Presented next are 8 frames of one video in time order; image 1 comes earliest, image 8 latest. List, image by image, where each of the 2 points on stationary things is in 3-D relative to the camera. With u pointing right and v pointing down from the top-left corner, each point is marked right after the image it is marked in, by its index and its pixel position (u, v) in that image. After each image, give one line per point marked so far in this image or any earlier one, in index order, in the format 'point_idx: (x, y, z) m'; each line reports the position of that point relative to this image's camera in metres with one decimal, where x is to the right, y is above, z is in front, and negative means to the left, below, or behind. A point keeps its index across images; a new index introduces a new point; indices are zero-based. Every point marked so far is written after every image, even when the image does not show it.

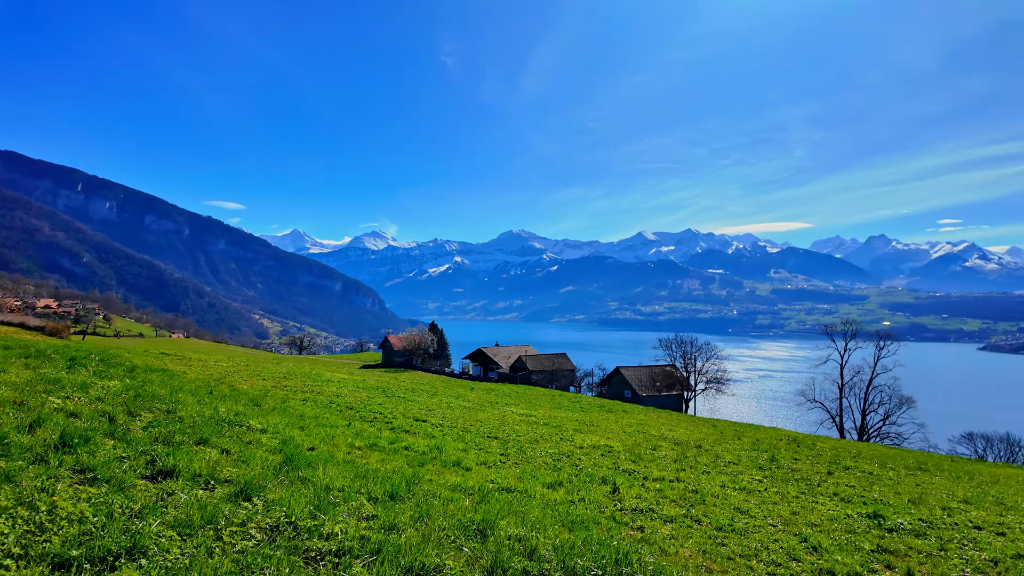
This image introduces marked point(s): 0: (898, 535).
0: (+9.3, -5.9, +14.4) m
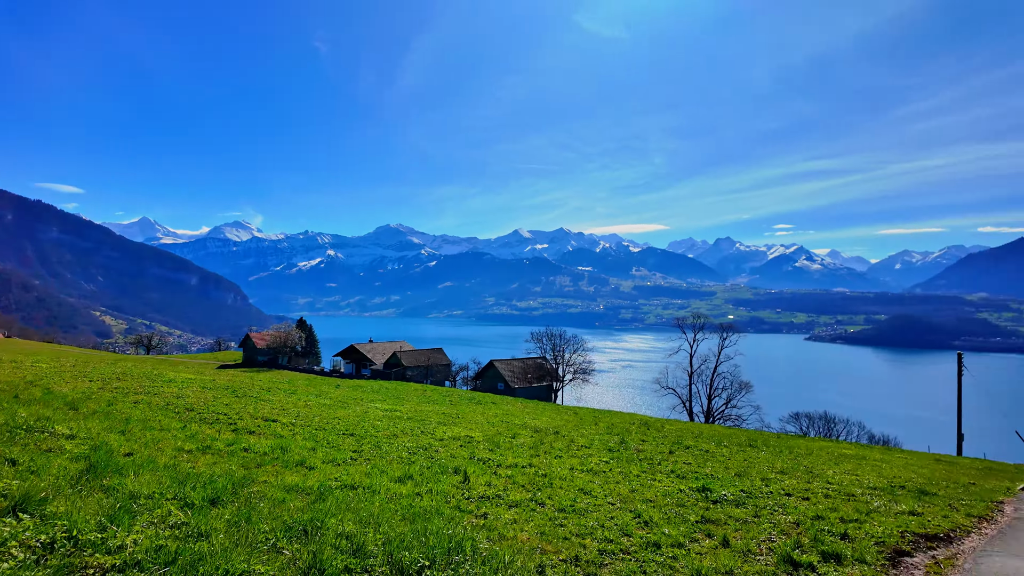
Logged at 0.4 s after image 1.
0: (+5.4, -5.7, +15.7) m
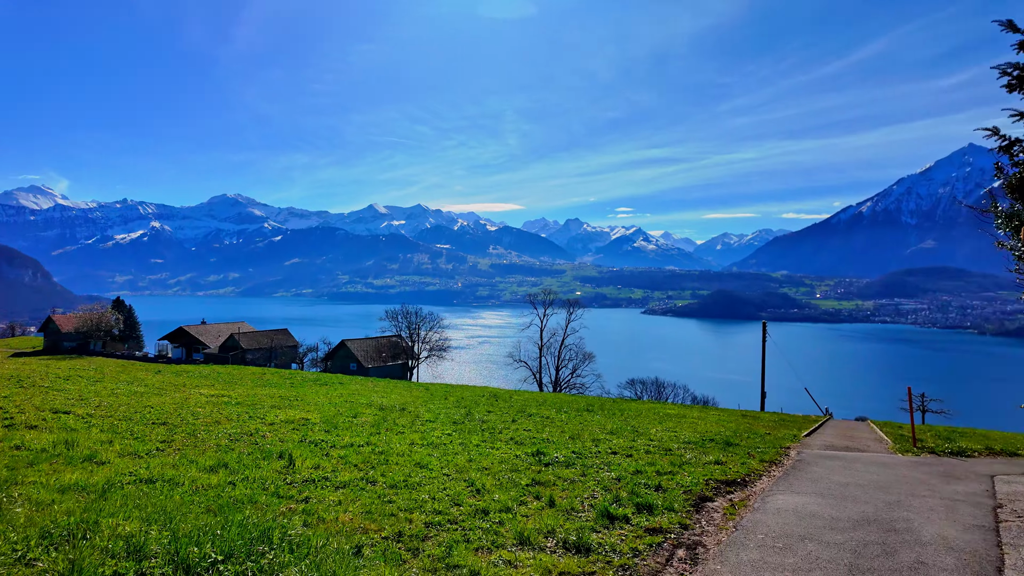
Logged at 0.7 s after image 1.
0: (+1.1, -4.9, +16.2) m
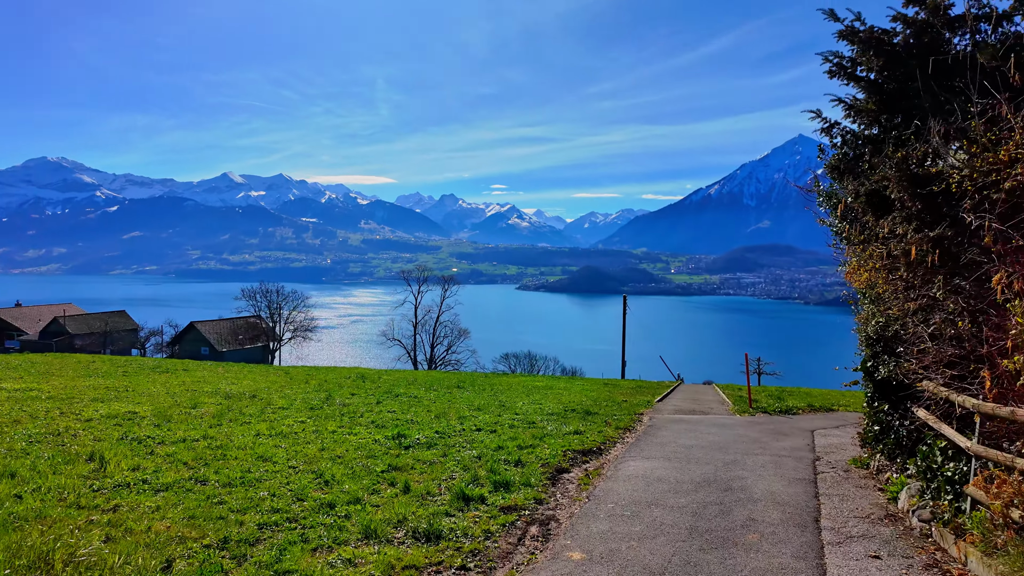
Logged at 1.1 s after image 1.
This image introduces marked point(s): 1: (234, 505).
0: (-2.7, -4.2, +15.5) m
1: (-5.0, -3.9, +10.8) m
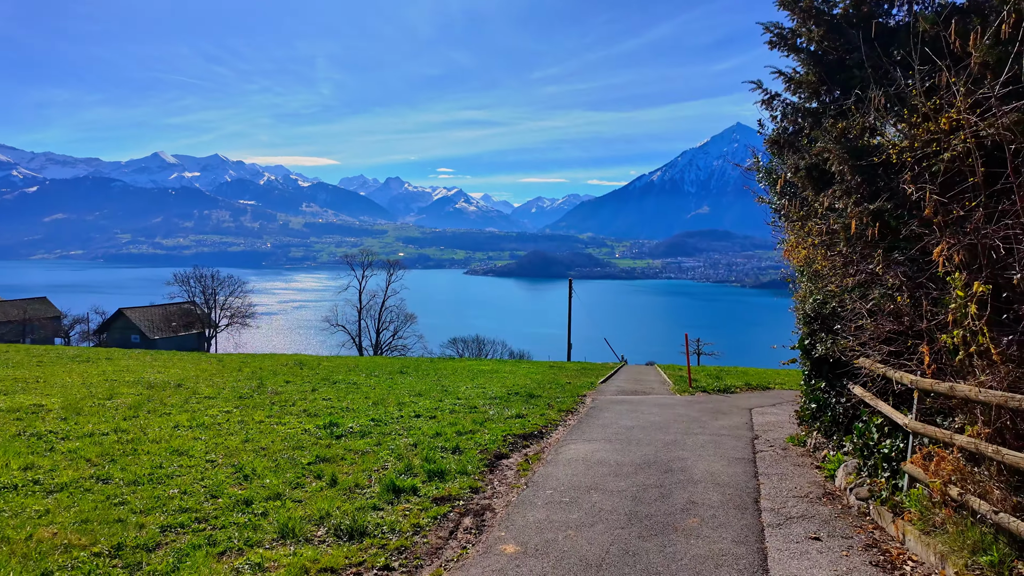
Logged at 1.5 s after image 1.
0: (-4.2, -3.7, +14.7) m
1: (-6.1, -3.5, +9.7) m
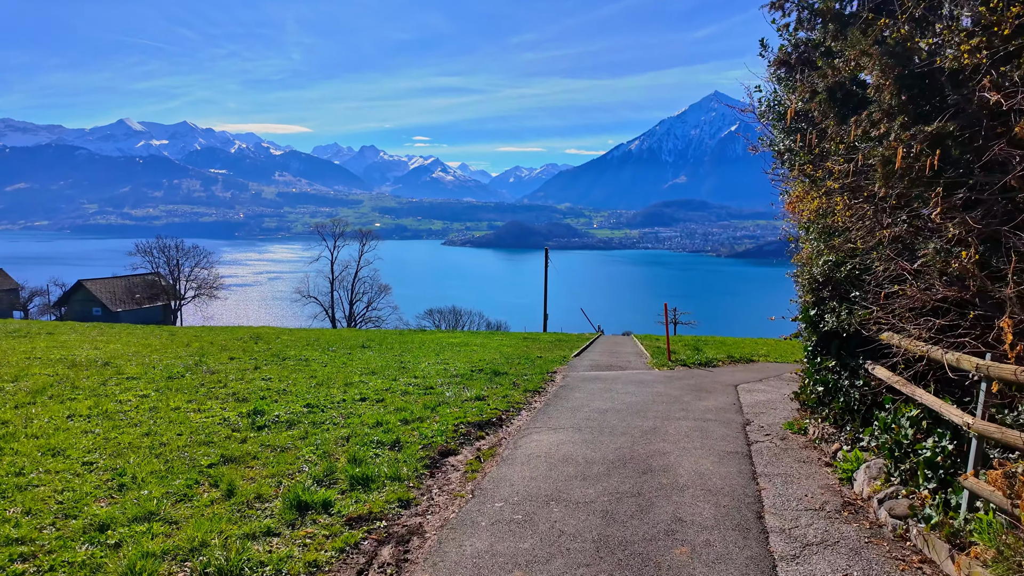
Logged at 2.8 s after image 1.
0: (-5.2, -3.0, +12.4) m
1: (-6.9, -3.0, +7.3) m
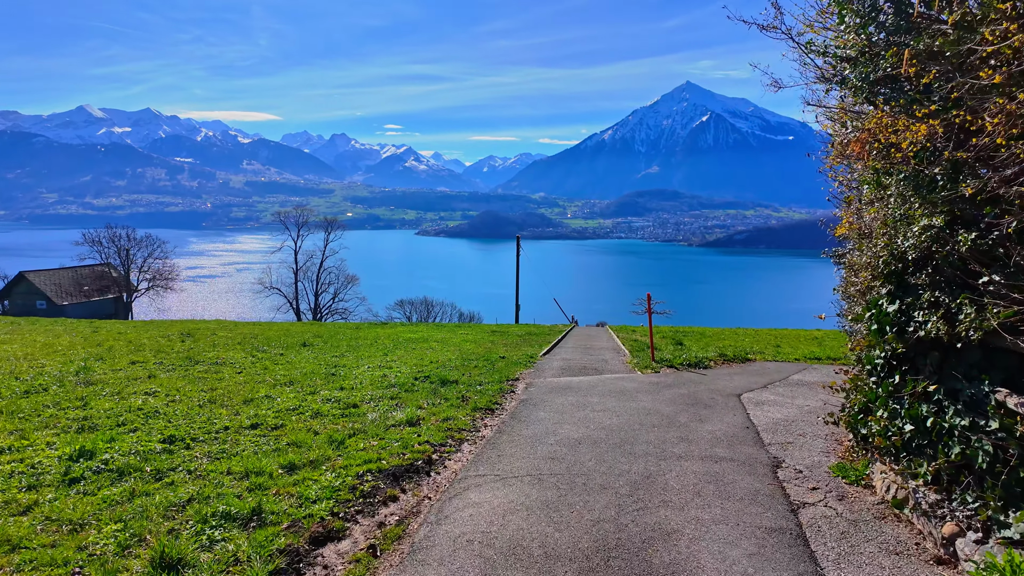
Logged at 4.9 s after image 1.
0: (-6.2, -2.8, +8.3) m
1: (-7.7, -3.0, +3.2) m
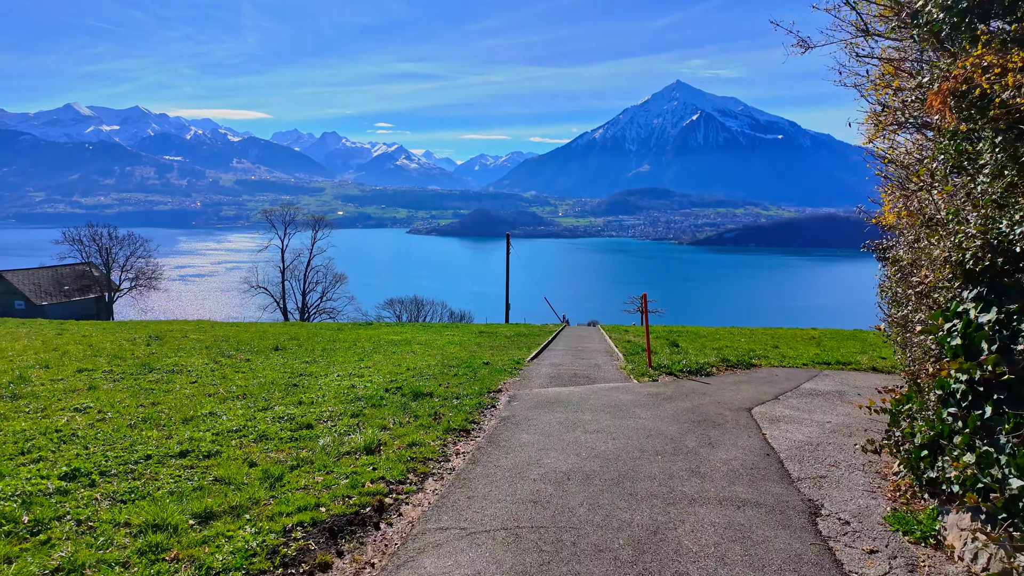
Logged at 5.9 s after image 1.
0: (-6.5, -2.9, +6.4) m
1: (-8.0, -3.0, +1.2) m
